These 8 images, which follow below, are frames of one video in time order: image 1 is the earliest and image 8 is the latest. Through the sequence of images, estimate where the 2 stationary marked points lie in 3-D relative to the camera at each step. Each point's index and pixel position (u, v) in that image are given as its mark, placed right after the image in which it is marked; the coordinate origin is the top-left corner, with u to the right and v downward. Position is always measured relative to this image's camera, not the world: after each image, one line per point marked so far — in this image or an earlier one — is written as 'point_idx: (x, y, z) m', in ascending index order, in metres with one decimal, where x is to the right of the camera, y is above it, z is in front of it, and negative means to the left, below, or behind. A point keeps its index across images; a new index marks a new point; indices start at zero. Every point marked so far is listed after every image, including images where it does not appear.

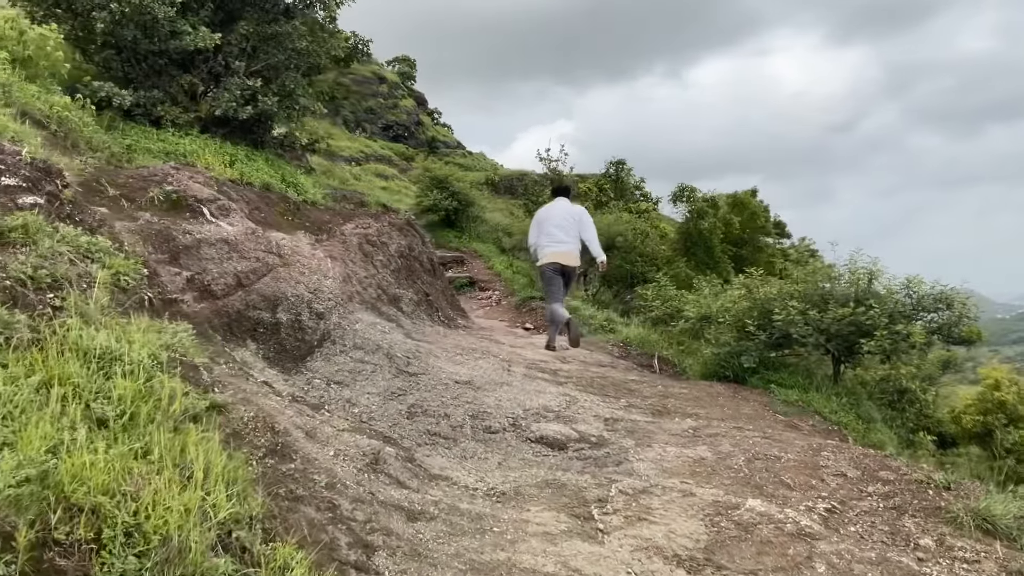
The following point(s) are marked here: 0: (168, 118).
0: (-2.3, +1.1, +7.1) m
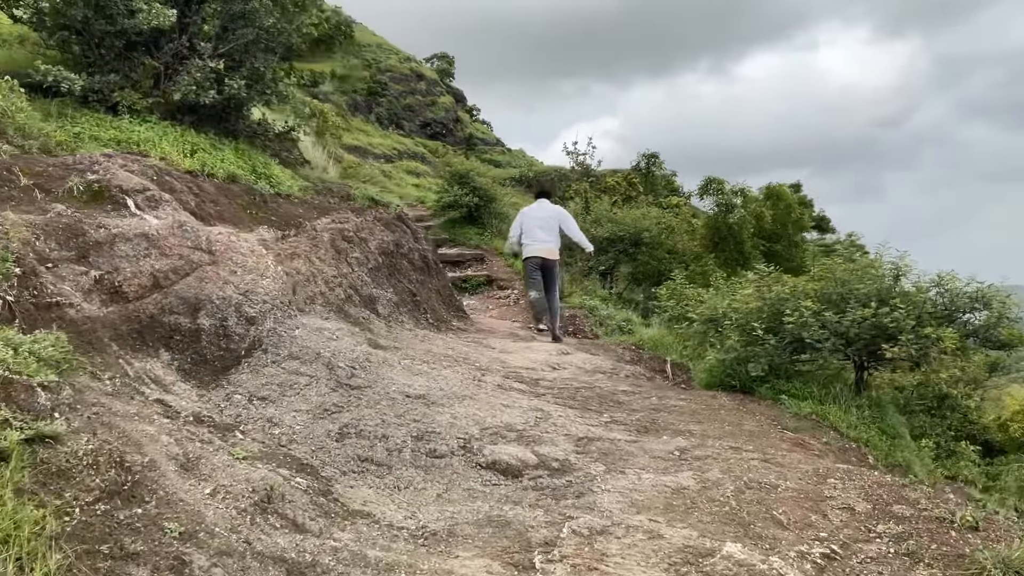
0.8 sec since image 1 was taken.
0: (-2.4, +1.1, +6.5) m
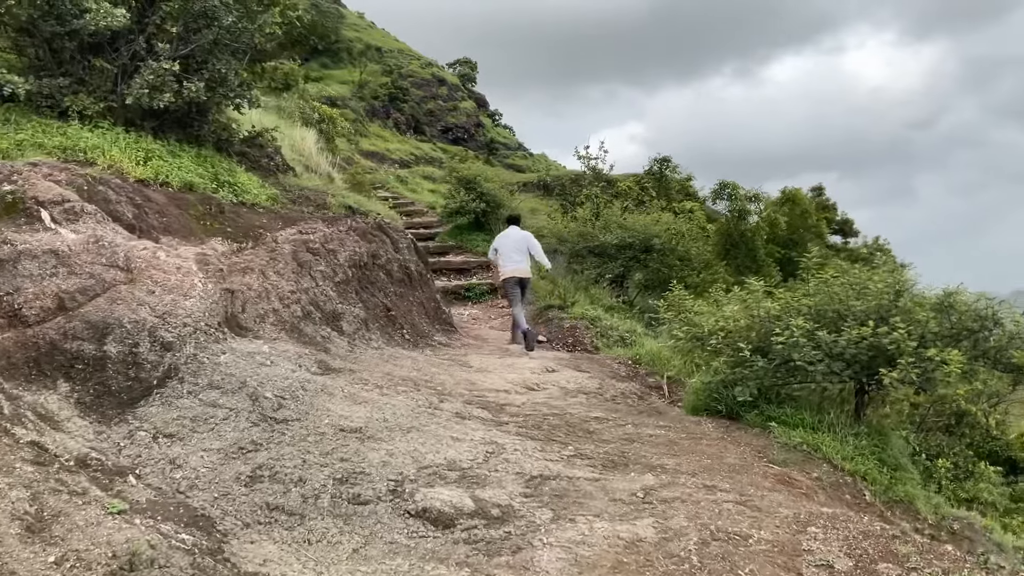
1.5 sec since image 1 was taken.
0: (-2.5, +1.0, +6.1) m
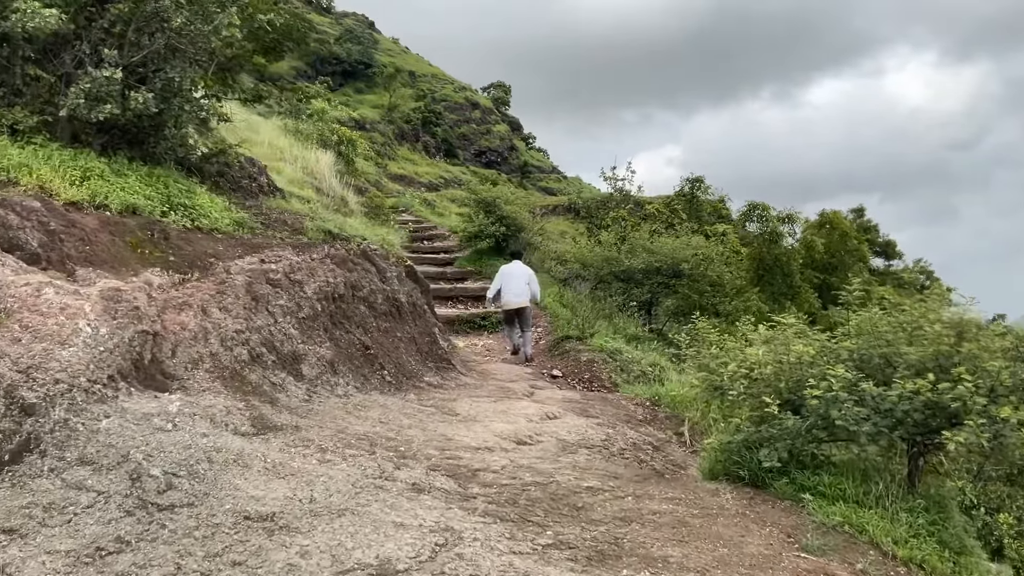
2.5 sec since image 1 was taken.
0: (-2.6, +0.8, +5.4) m
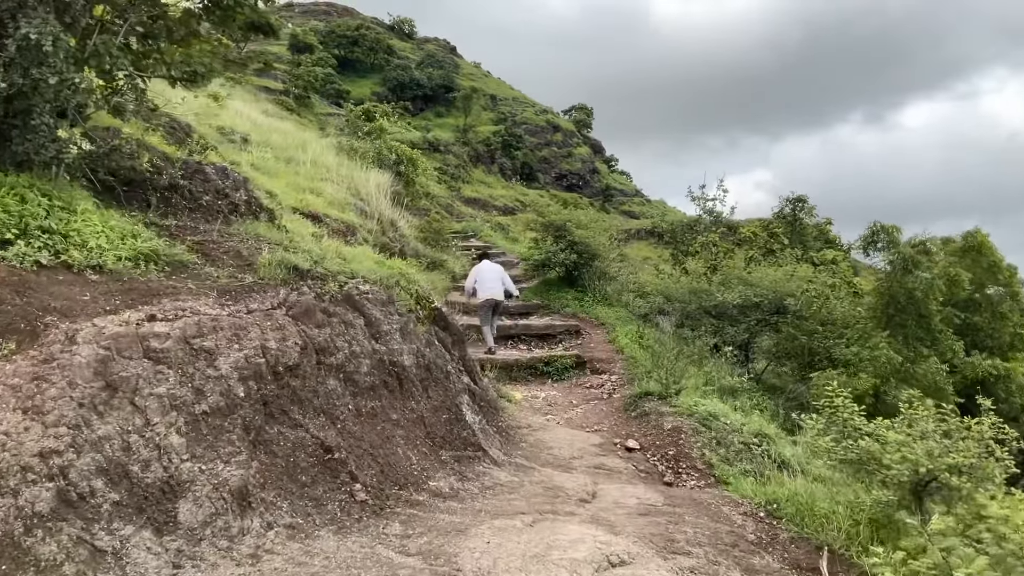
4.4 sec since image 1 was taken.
0: (-2.5, +0.6, +3.5) m
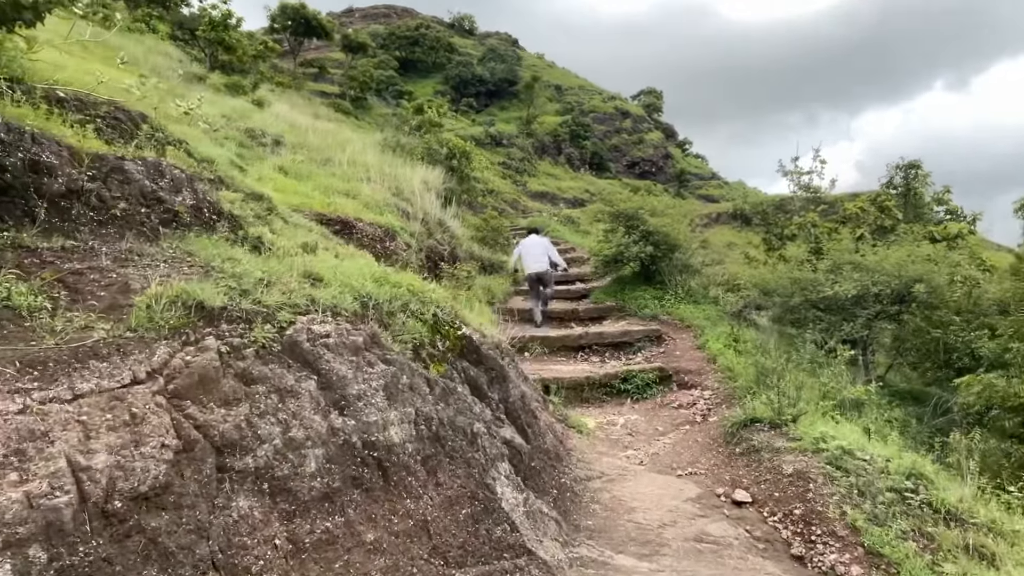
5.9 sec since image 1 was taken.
0: (-2.5, +0.4, +1.8) m
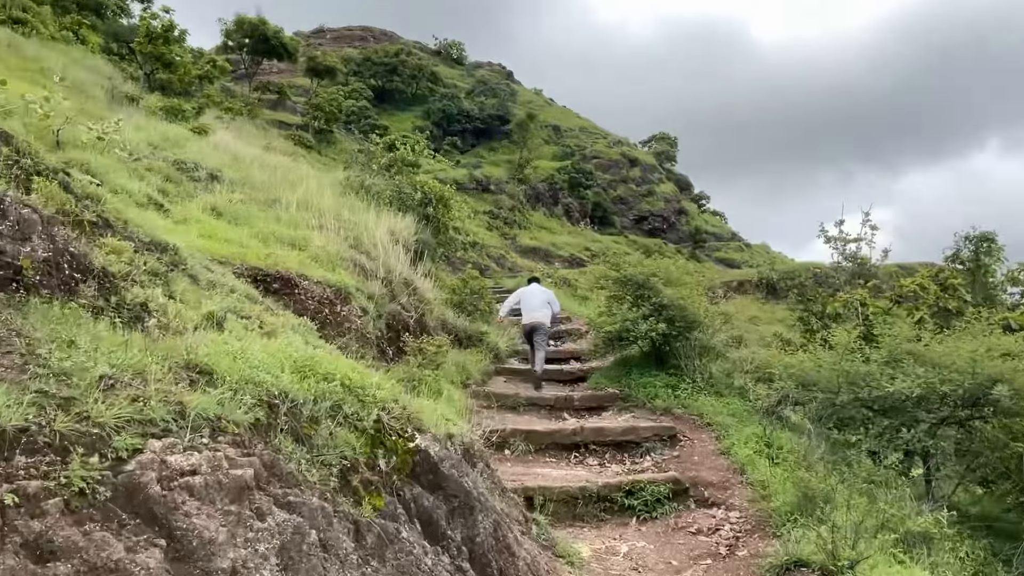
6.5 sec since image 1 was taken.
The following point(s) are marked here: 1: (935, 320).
0: (-2.5, +0.2, -0.1) m
1: (+3.4, -0.3, +8.7) m
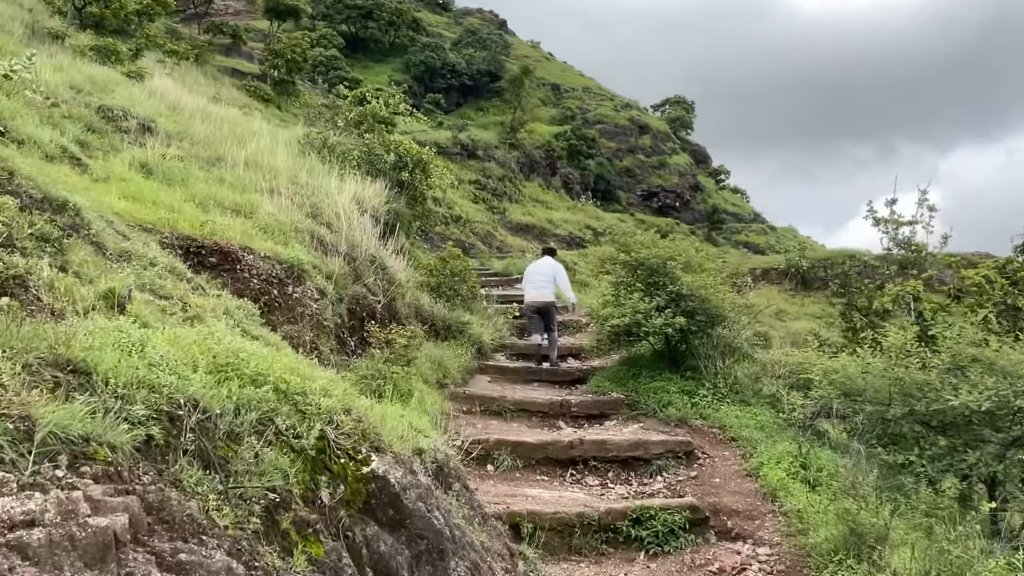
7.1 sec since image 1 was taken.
0: (-2.5, +0.3, -1.4) m
1: (+3.3, -0.3, +7.4) m
